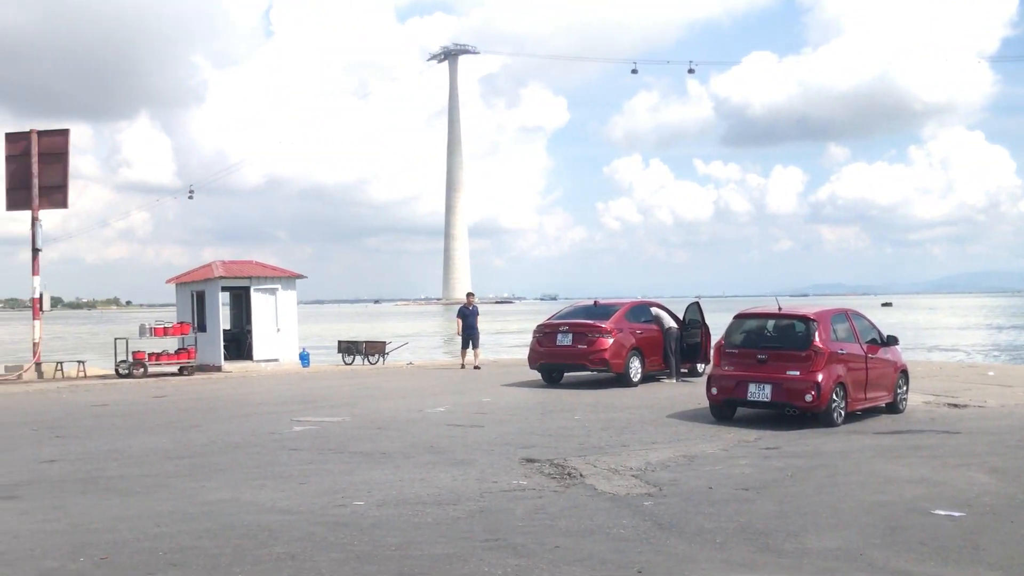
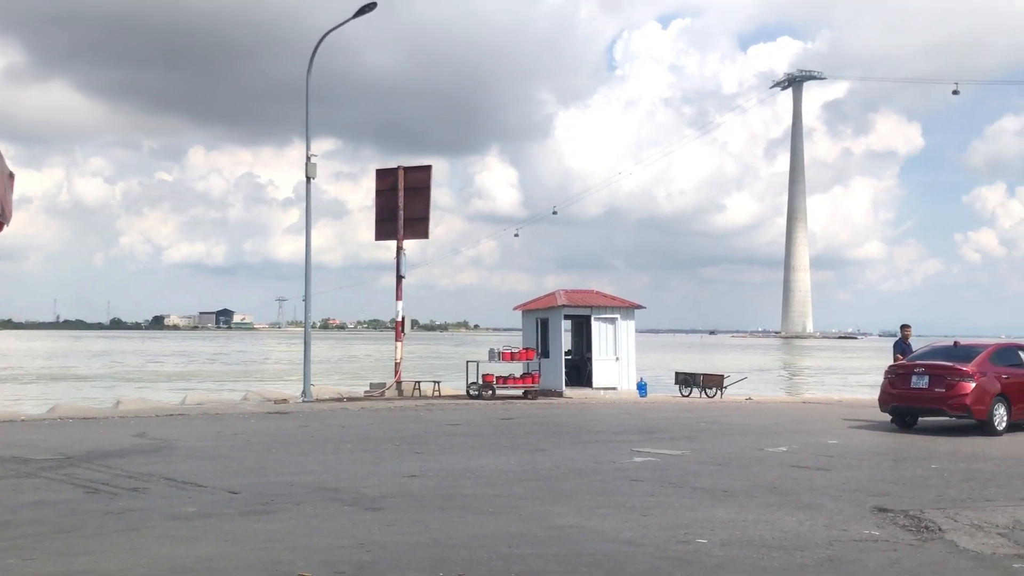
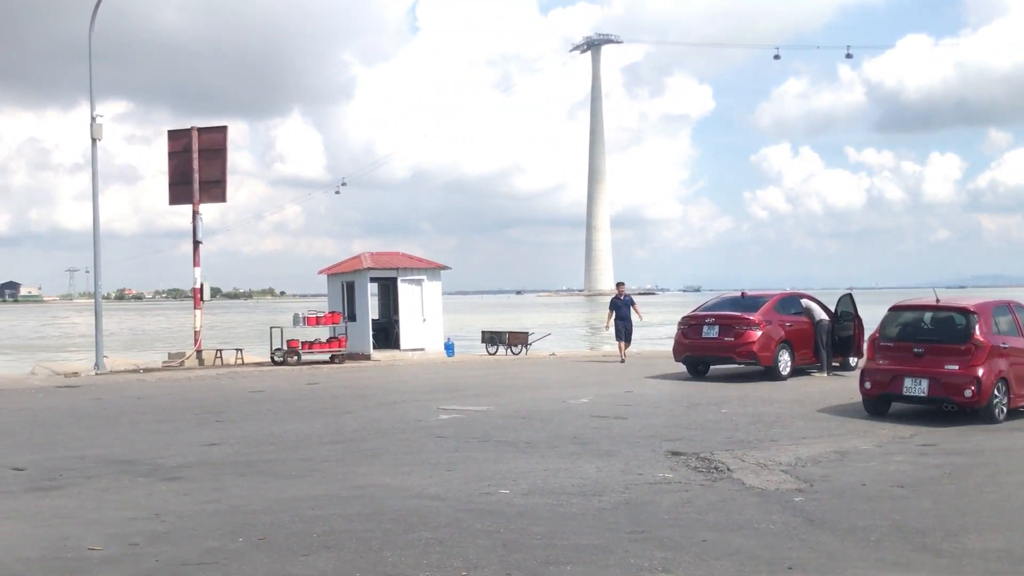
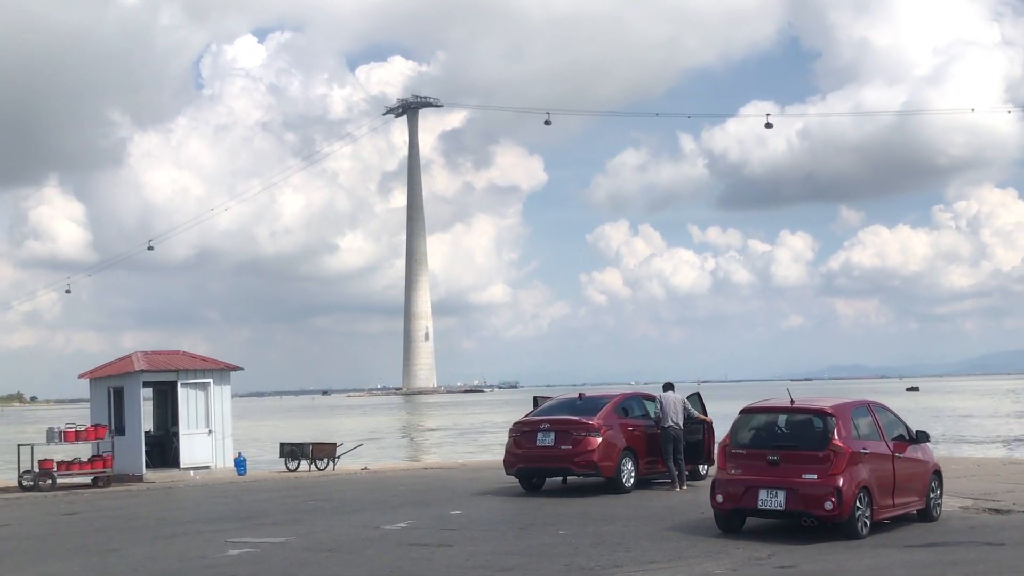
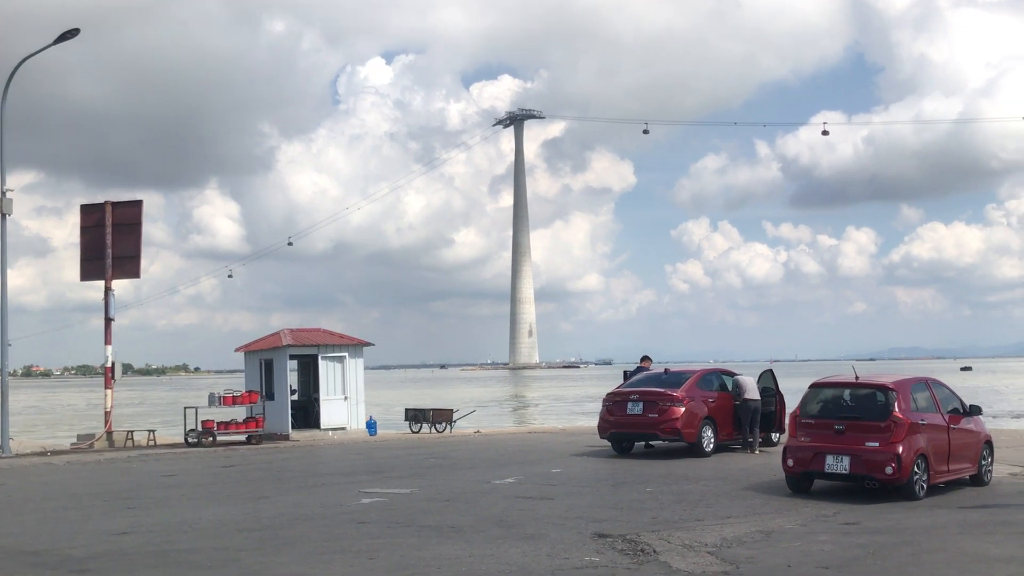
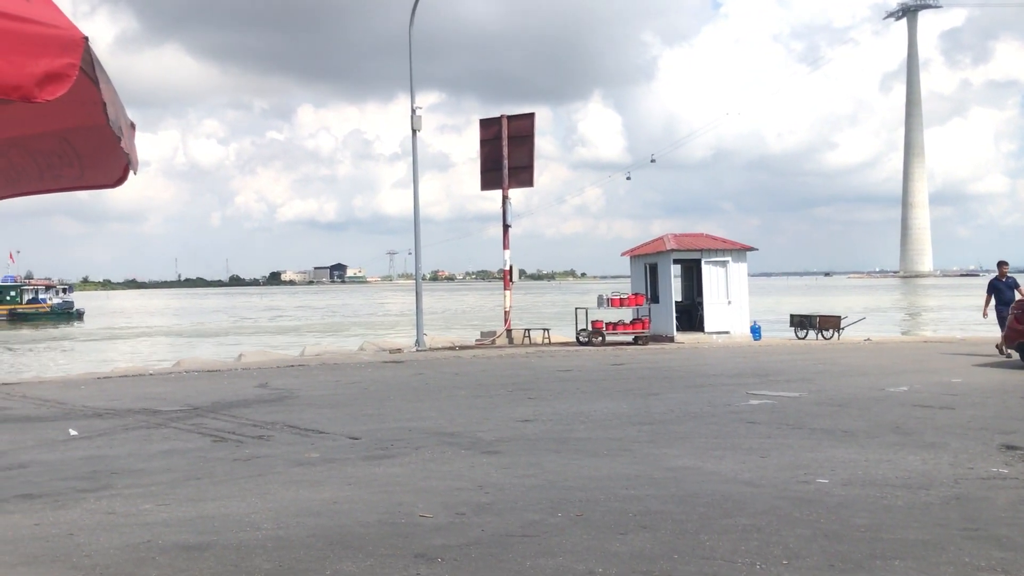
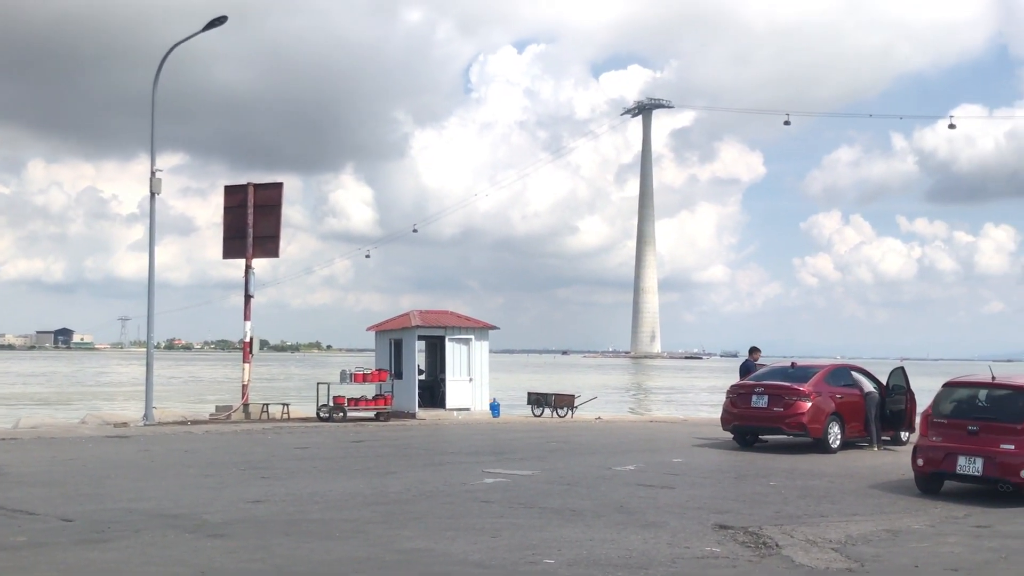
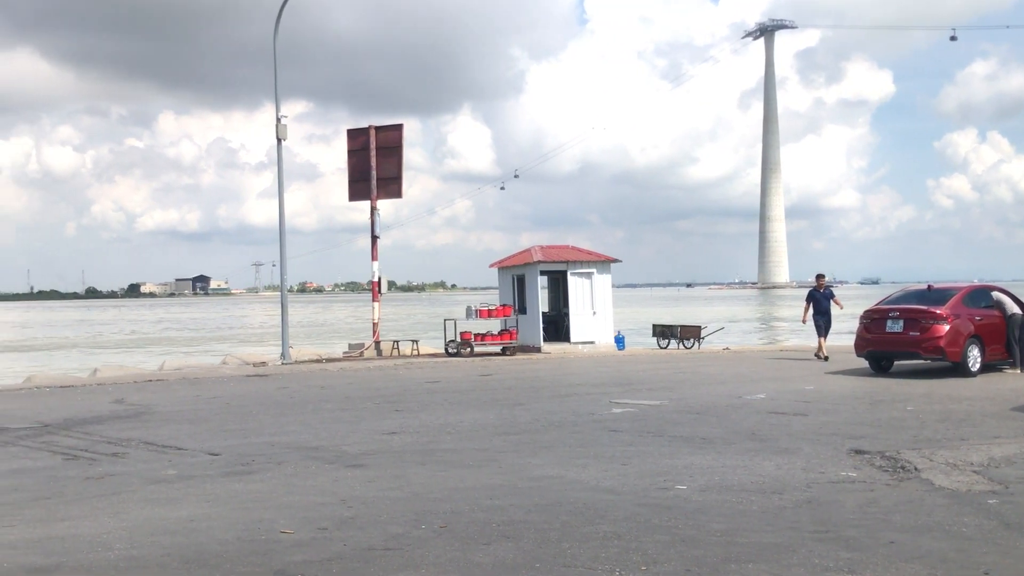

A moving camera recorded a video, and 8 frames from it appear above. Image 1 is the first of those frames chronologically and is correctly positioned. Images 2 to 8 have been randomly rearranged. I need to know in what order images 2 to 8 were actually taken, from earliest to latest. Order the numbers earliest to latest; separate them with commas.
3, 8, 6, 2, 7, 5, 4
